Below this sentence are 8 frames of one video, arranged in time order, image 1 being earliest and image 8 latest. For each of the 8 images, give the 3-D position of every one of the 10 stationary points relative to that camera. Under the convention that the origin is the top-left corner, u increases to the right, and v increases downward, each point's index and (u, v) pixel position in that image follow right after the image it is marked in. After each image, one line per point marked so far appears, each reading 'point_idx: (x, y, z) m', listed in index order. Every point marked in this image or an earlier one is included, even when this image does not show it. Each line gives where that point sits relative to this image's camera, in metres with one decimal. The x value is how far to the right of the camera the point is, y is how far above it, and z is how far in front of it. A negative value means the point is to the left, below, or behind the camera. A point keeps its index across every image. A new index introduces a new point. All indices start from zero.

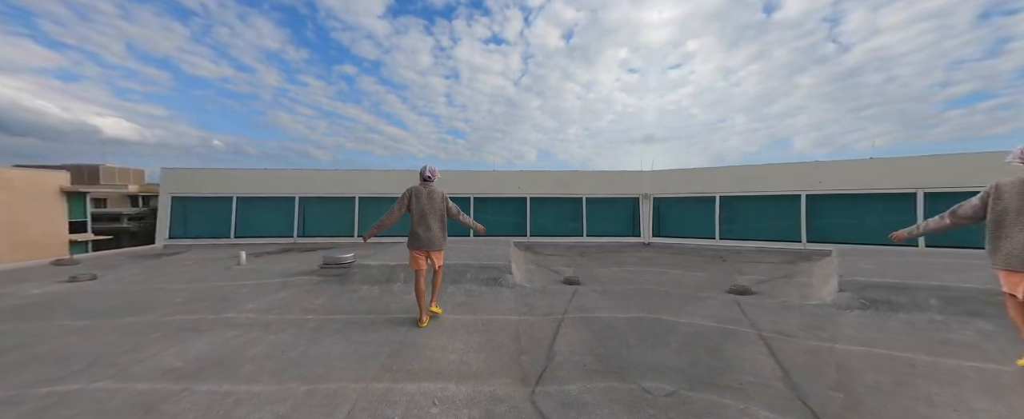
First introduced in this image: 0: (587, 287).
0: (+1.1, -1.1, +4.3) m
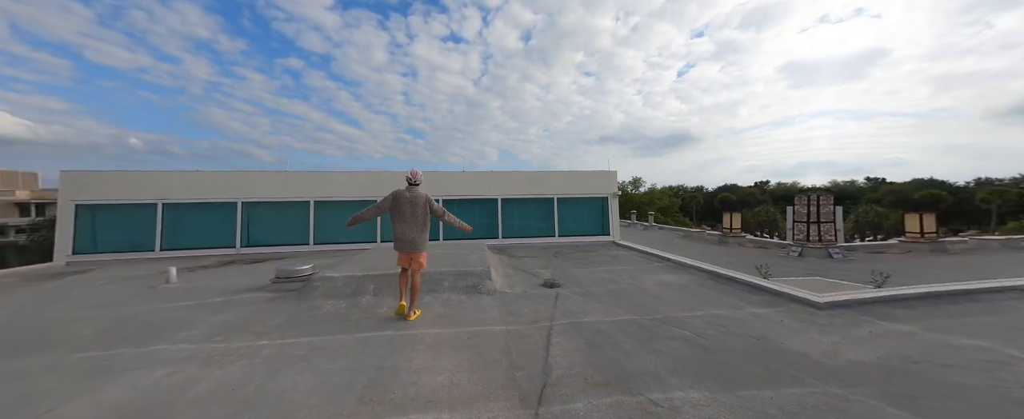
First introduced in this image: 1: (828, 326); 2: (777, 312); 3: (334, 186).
0: (+0.8, -1.2, +4.2) m
1: (+2.7, -1.0, +2.5) m
2: (+2.6, -1.0, +2.9) m
3: (-5.1, +0.7, +8.4) m
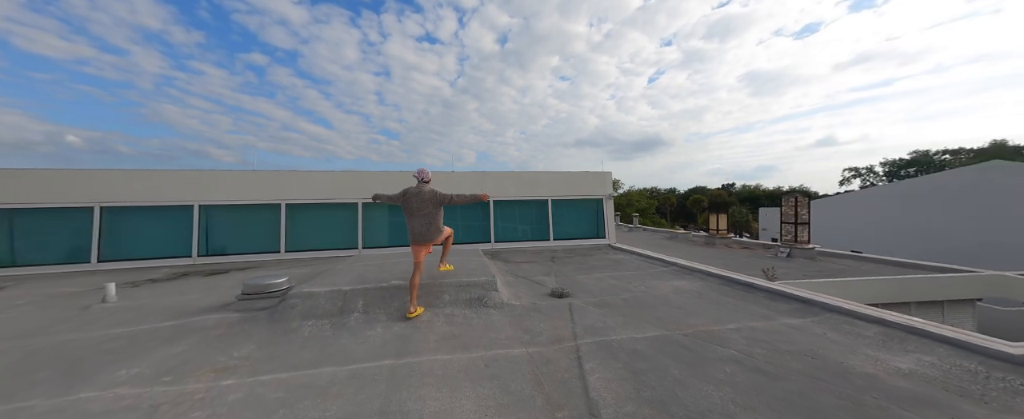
0: (+0.9, -1.2, +3.9) m
1: (+2.9, -1.0, +2.4) m
2: (+2.8, -1.0, +2.7) m
3: (-5.3, +0.6, +7.6) m
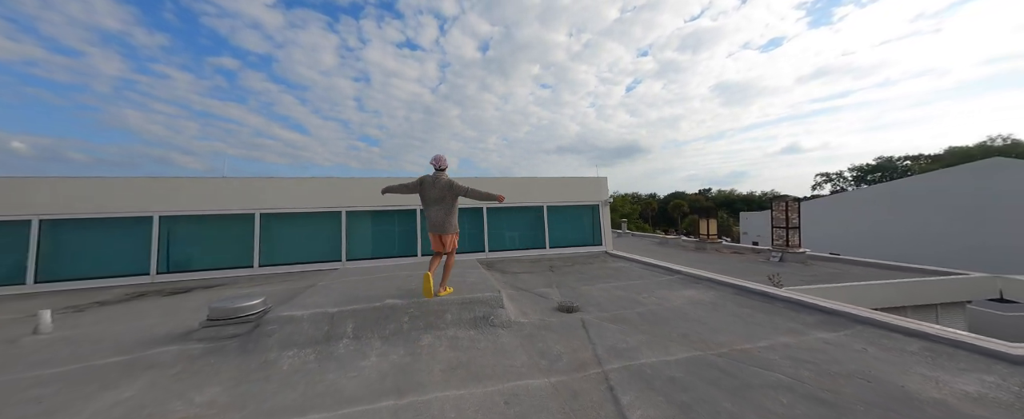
0: (+1.0, -1.3, +3.6) m
1: (+3.1, -1.1, +2.2) m
2: (+2.9, -1.1, +2.5) m
3: (-5.4, +0.3, +7.0) m
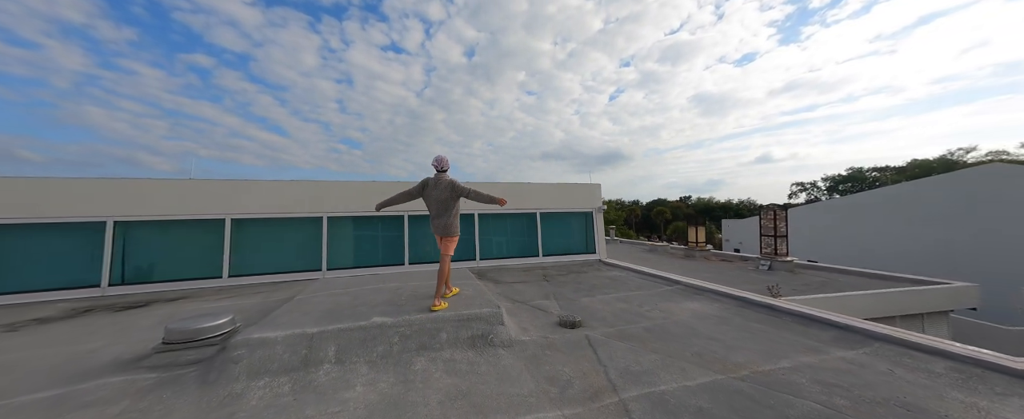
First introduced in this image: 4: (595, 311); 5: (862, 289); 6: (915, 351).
0: (+1.0, -1.4, +3.4) m
1: (+3.1, -1.2, +2.1) m
2: (+3.0, -1.2, +2.4) m
3: (-5.5, +0.2, +6.5) m
4: (+1.2, -1.4, +4.1) m
5: (+7.1, -1.6, +5.9) m
6: (+3.3, -1.2, +2.5) m
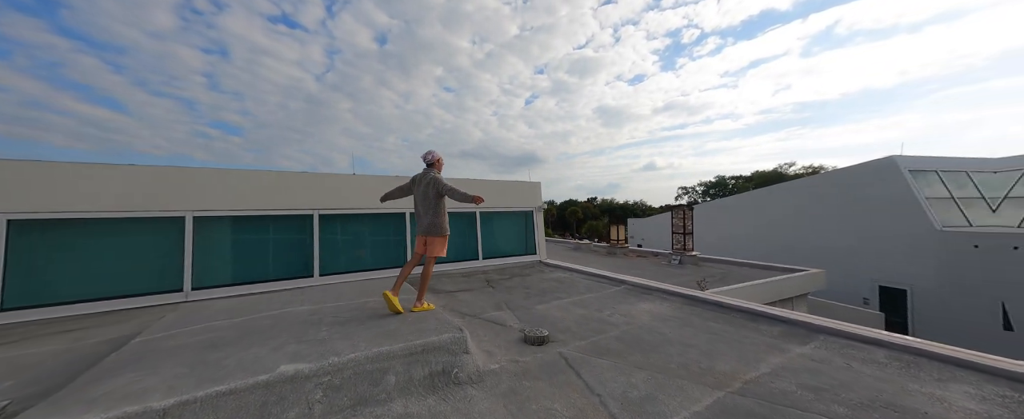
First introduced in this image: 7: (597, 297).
0: (+0.6, -1.4, +3.0) m
1: (+3.0, -1.2, +2.3) m
2: (+2.8, -1.3, +2.6) m
3: (-6.5, +0.3, +4.4) m
4: (+0.6, -1.4, +3.8) m
5: (+5.8, -1.7, +7.1) m
6: (+3.1, -1.2, +2.7) m
7: (+1.3, -1.4, +4.7) m
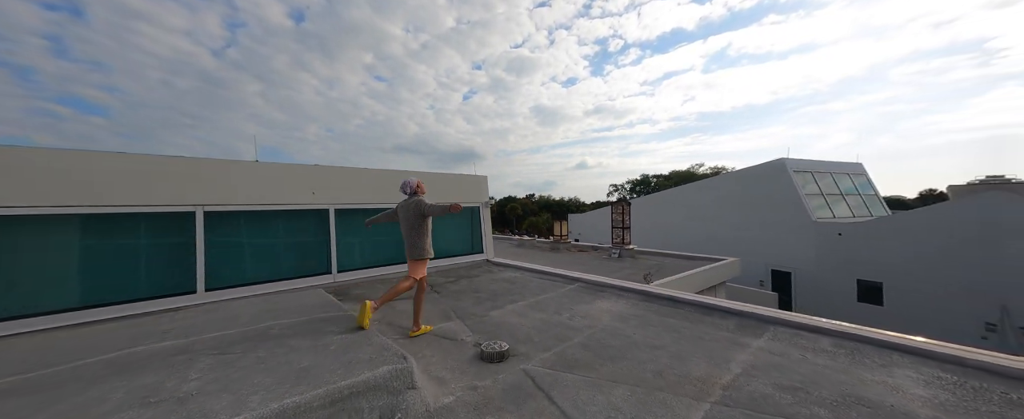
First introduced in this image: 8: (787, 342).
0: (+0.2, -1.4, +2.6) m
1: (+2.7, -1.2, +2.4) m
2: (+2.4, -1.2, +2.7) m
3: (-7.0, +0.3, +2.5) m
4: (+0.1, -1.4, +3.4) m
5: (+4.5, -1.6, +7.7) m
6: (+2.8, -1.2, +2.9) m
7: (+0.6, -1.3, +4.4) m
8: (+2.5, -1.2, +2.7) m
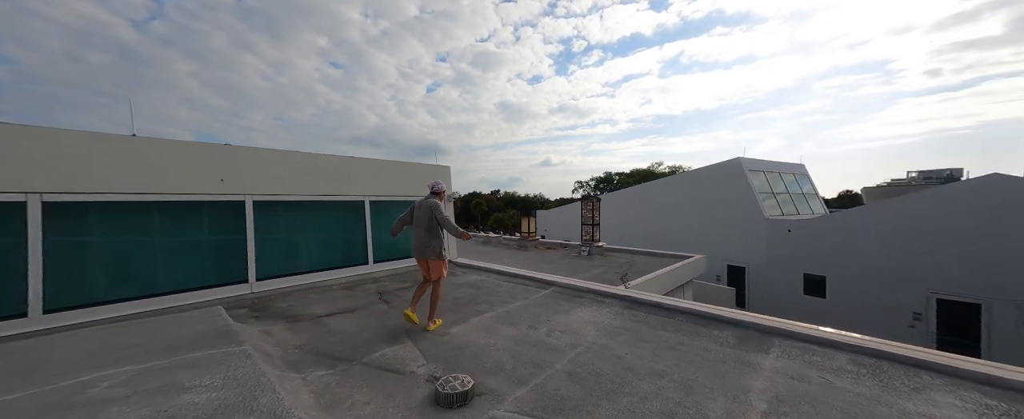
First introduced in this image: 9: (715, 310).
0: (0.0, -1.3, +2.0) m
1: (+2.5, -1.2, +2.1) m
2: (+2.2, -1.2, +2.3) m
3: (-7.1, +0.4, +1.0) m
4: (-0.3, -1.3, +2.7) m
5: (+3.6, -1.5, +7.5) m
6: (+2.5, -1.2, +2.5) m
7: (+0.2, -1.3, +3.8) m
8: (+2.3, -1.2, +2.3) m
9: (+2.3, -1.1, +3.3) m
